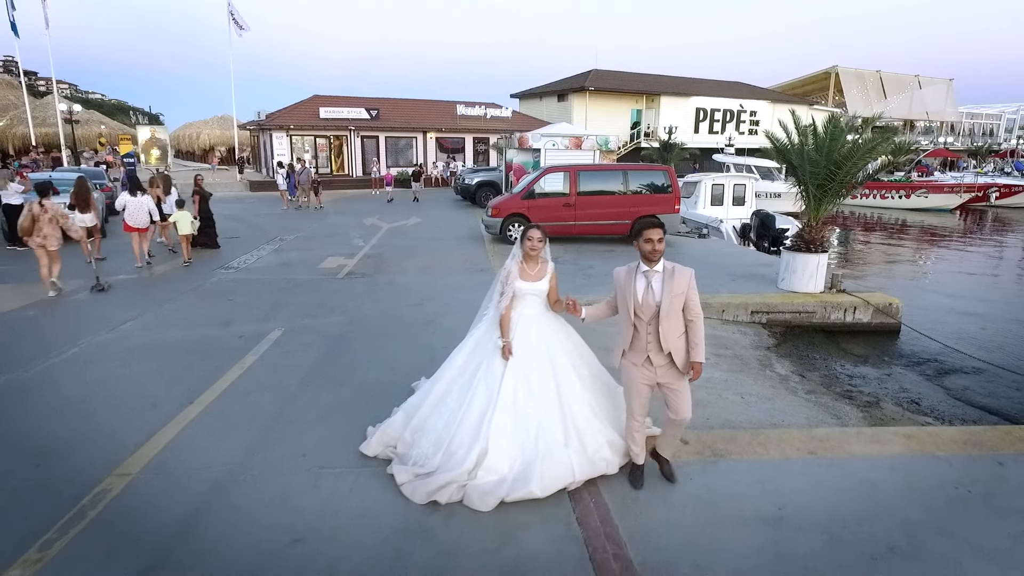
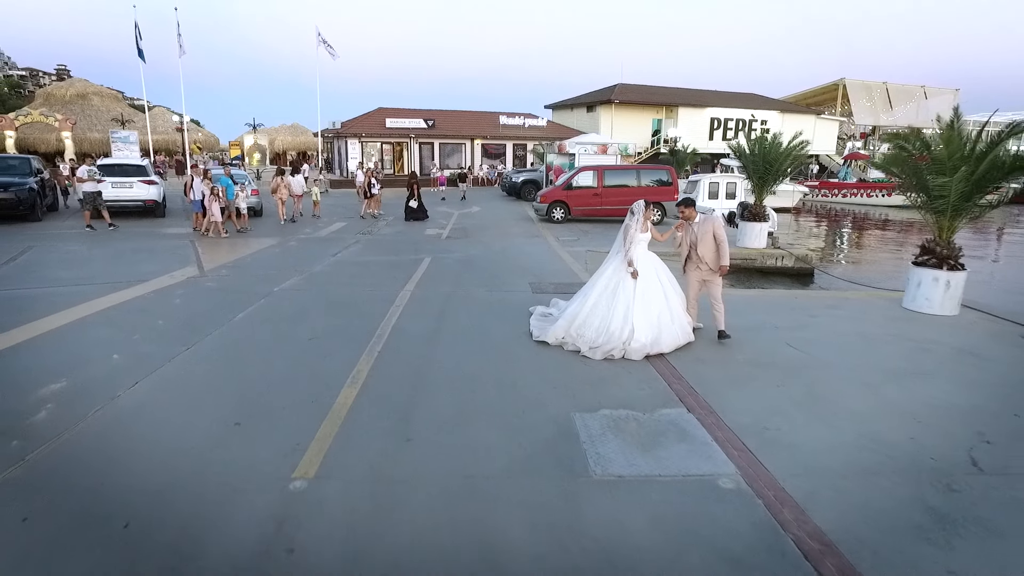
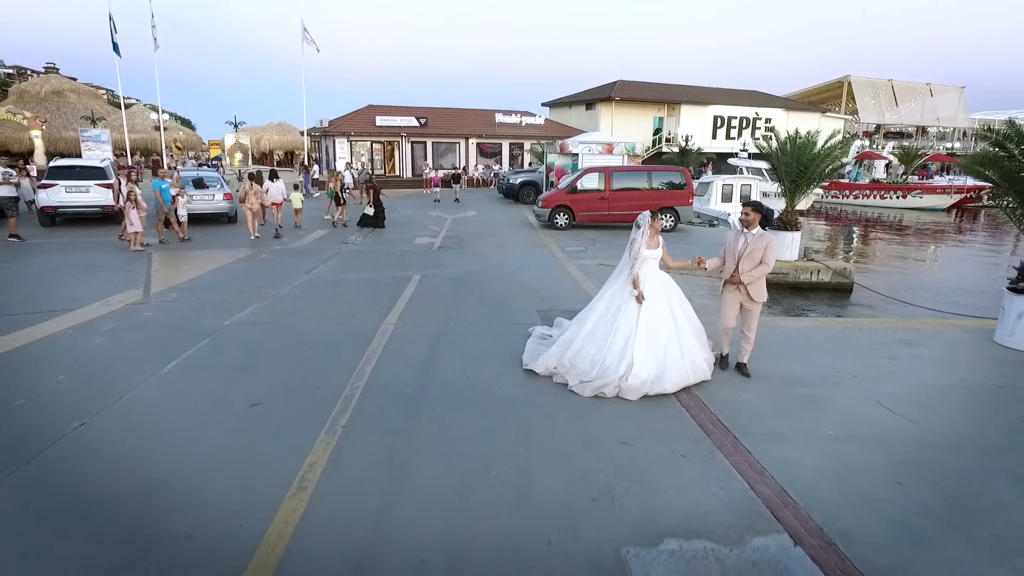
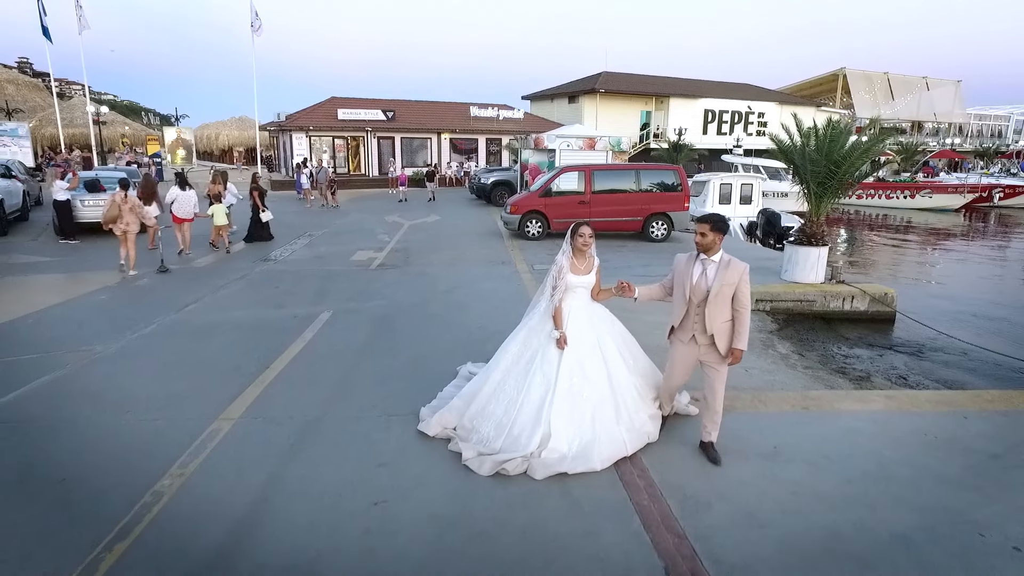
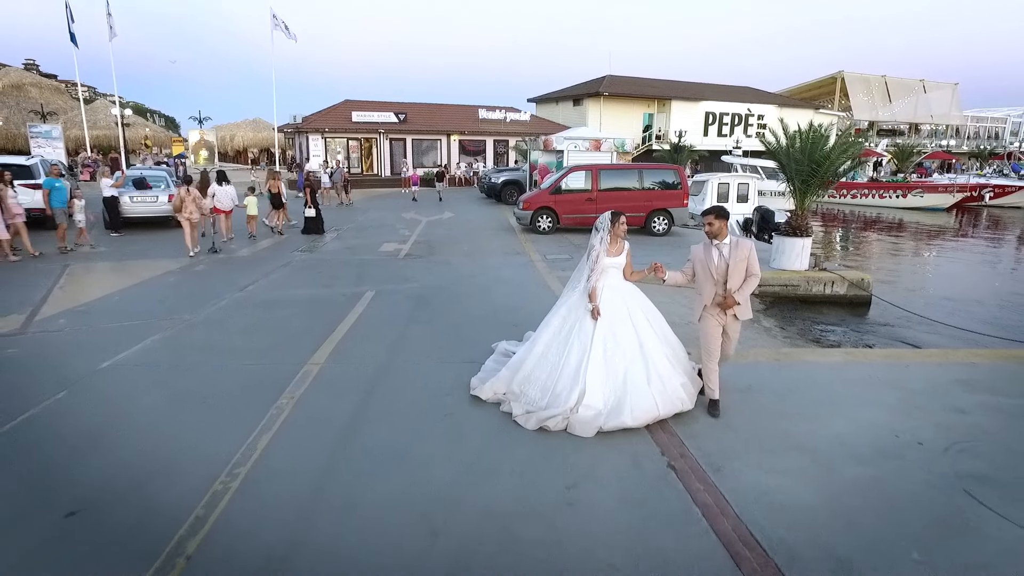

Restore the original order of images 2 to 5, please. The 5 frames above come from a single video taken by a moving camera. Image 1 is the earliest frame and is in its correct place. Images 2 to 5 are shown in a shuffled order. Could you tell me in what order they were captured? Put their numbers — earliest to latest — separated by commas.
4, 5, 3, 2
